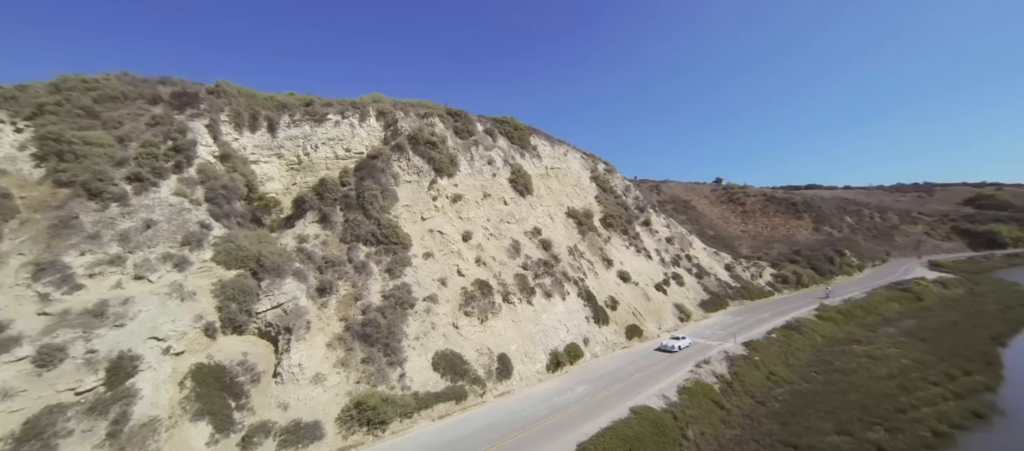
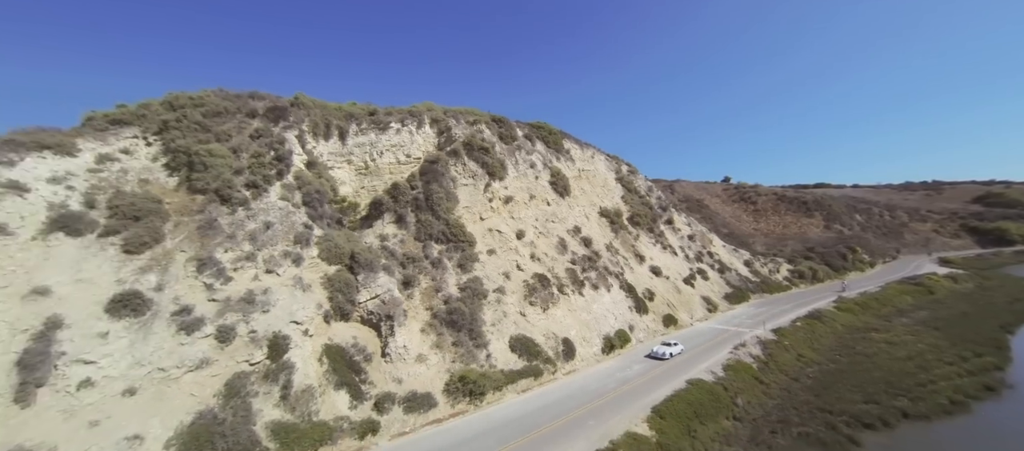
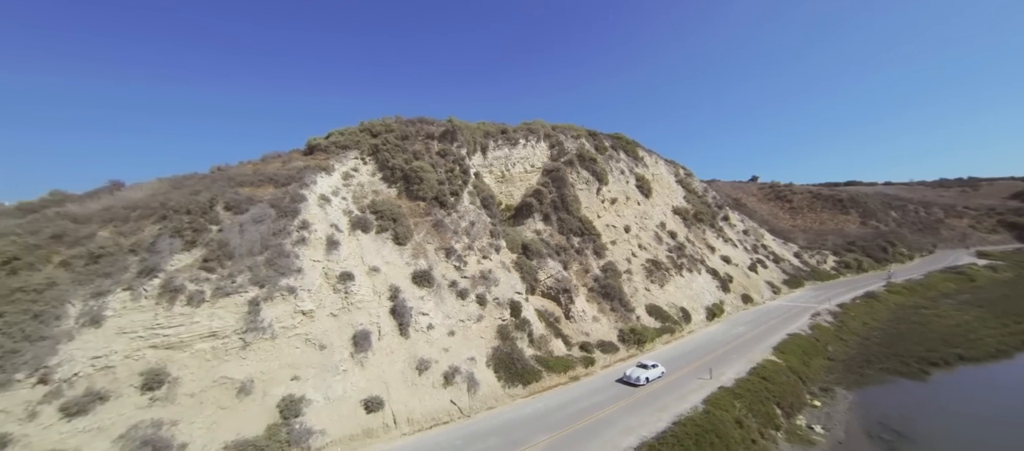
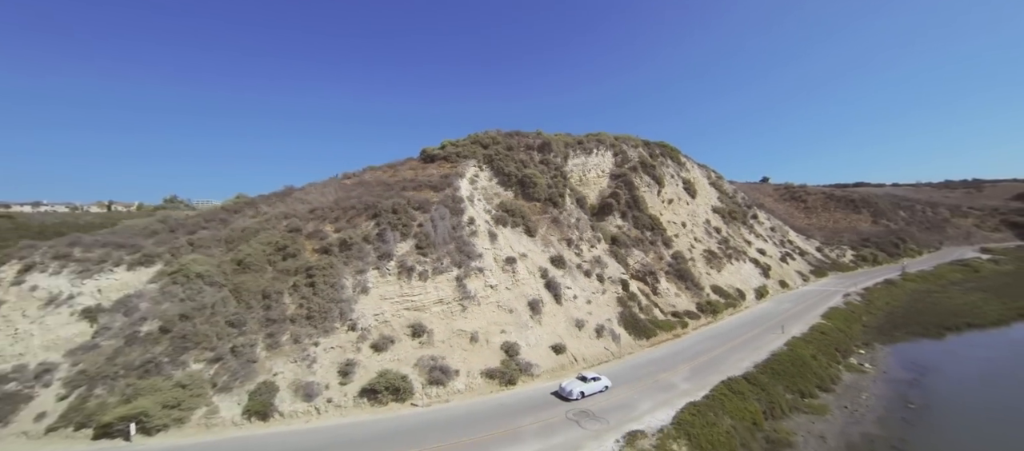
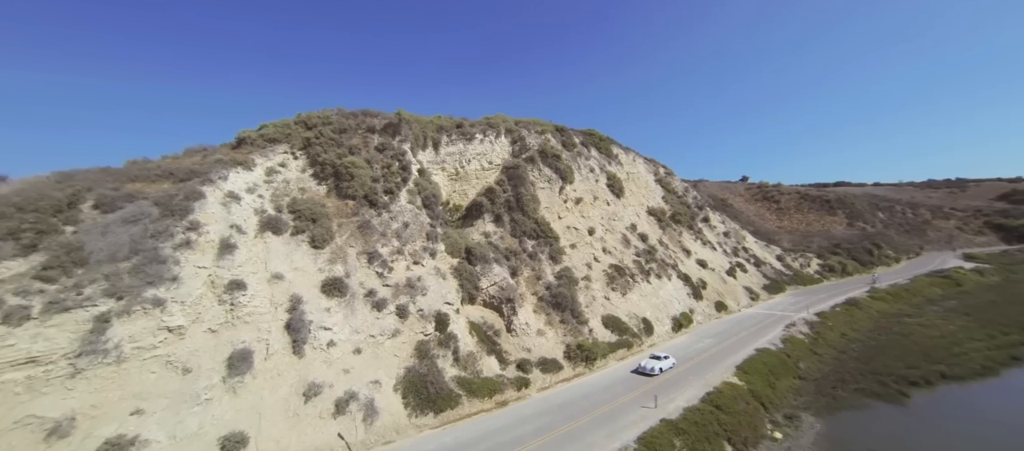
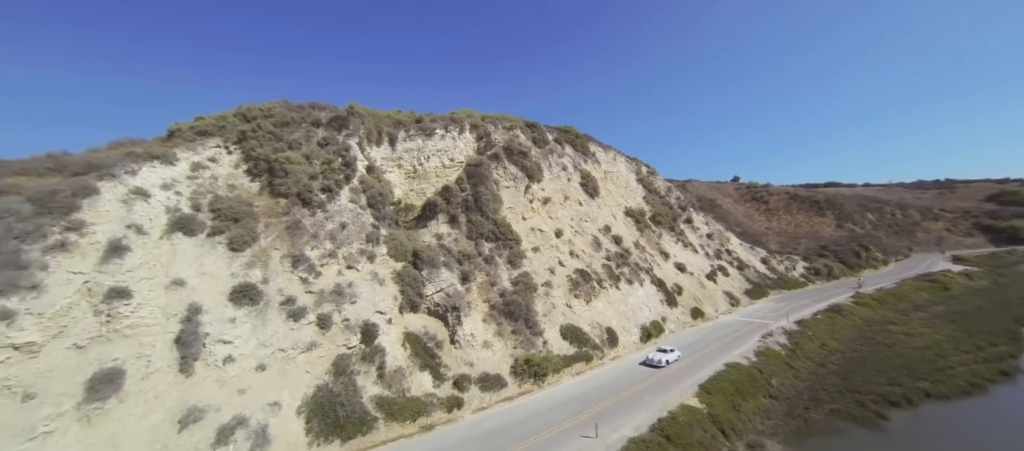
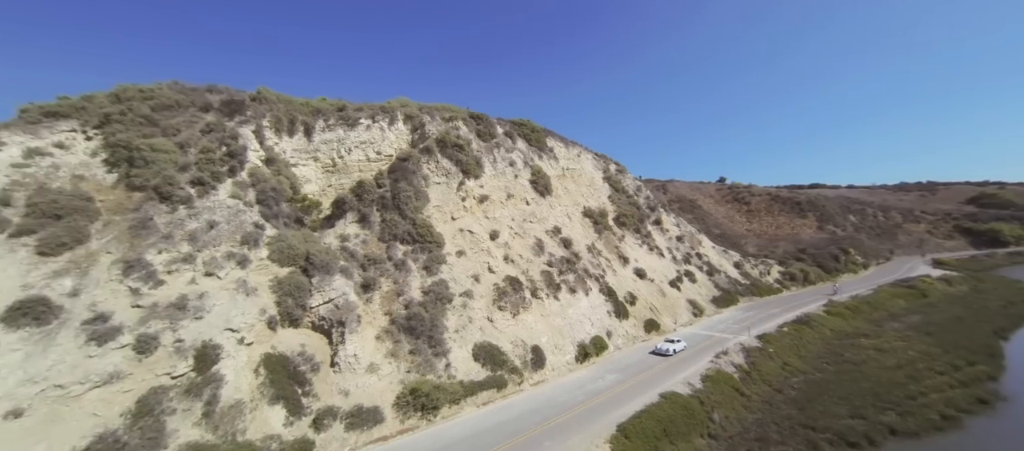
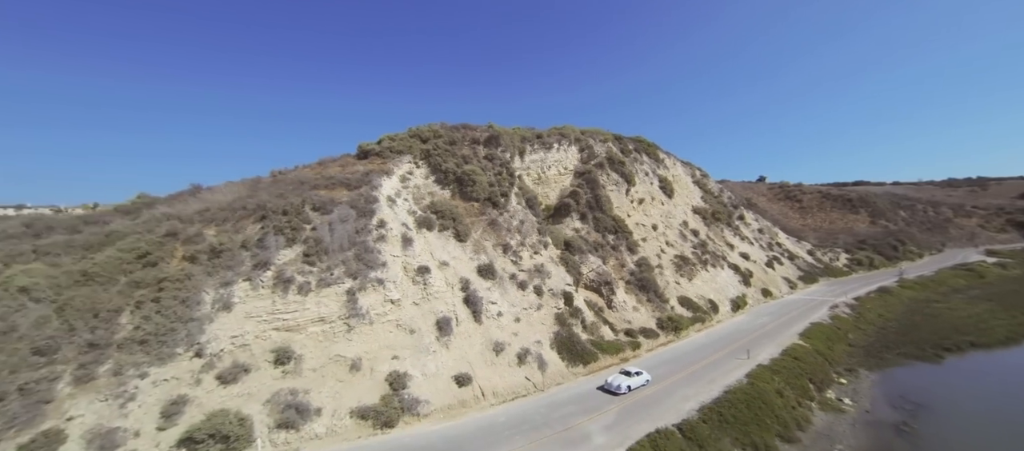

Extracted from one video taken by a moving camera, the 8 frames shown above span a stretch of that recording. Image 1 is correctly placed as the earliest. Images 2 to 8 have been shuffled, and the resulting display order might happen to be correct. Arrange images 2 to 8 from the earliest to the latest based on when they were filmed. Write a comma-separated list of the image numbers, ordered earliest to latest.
7, 2, 6, 5, 3, 8, 4
